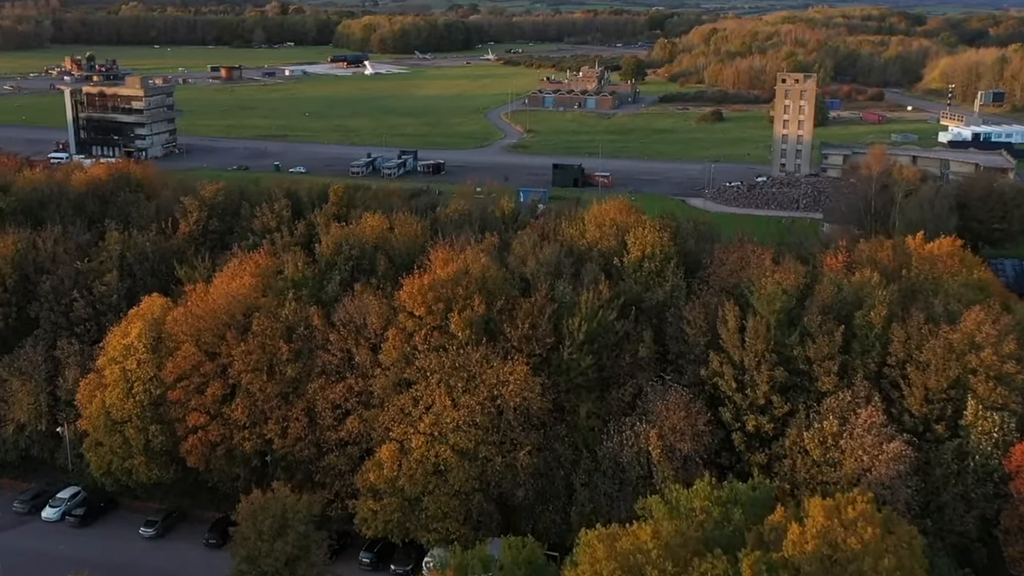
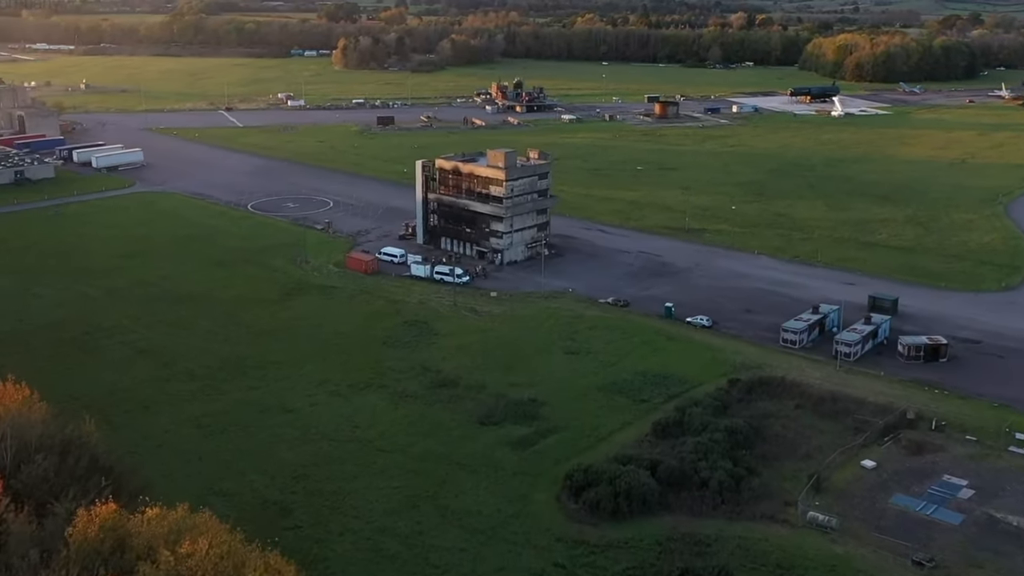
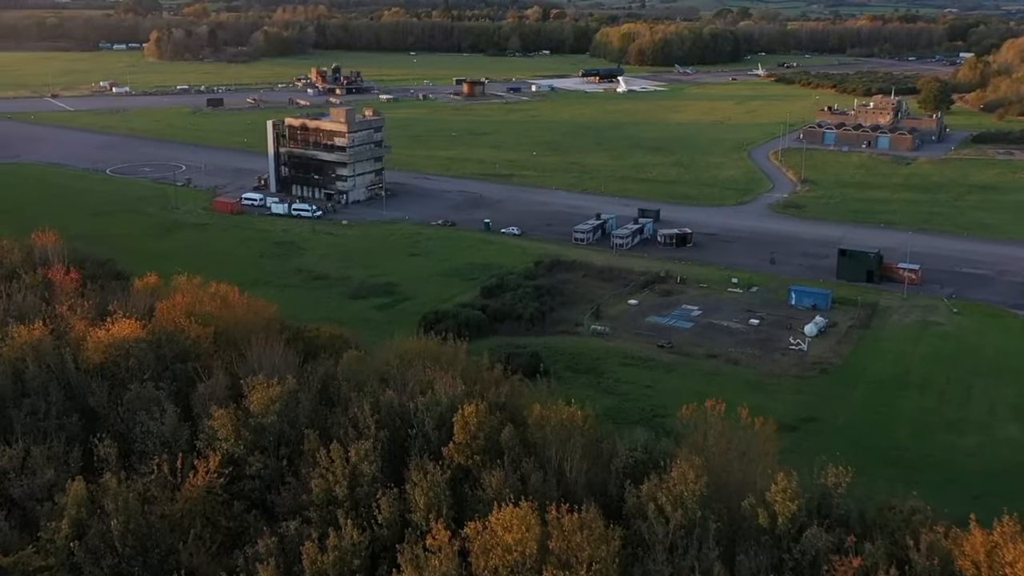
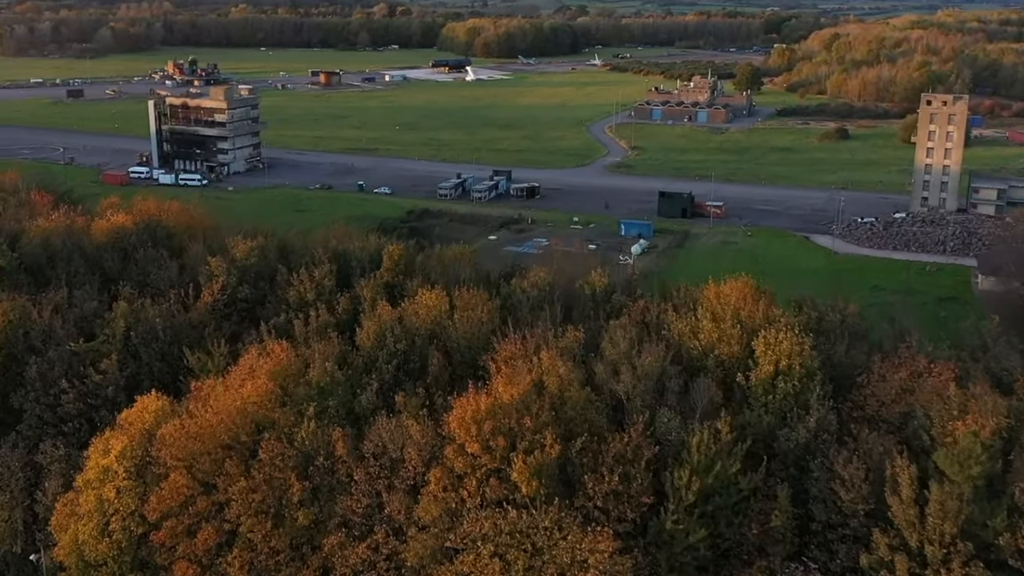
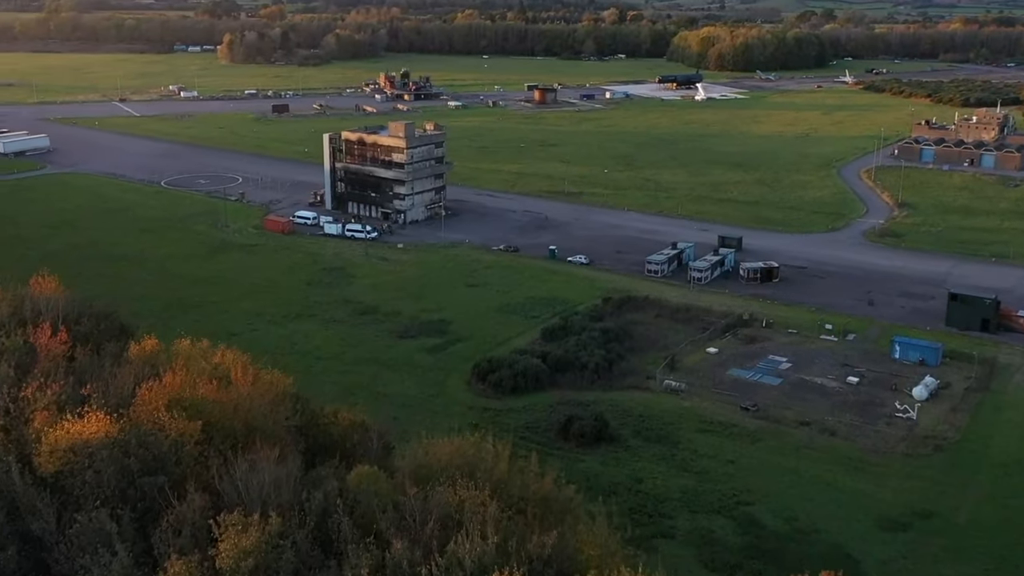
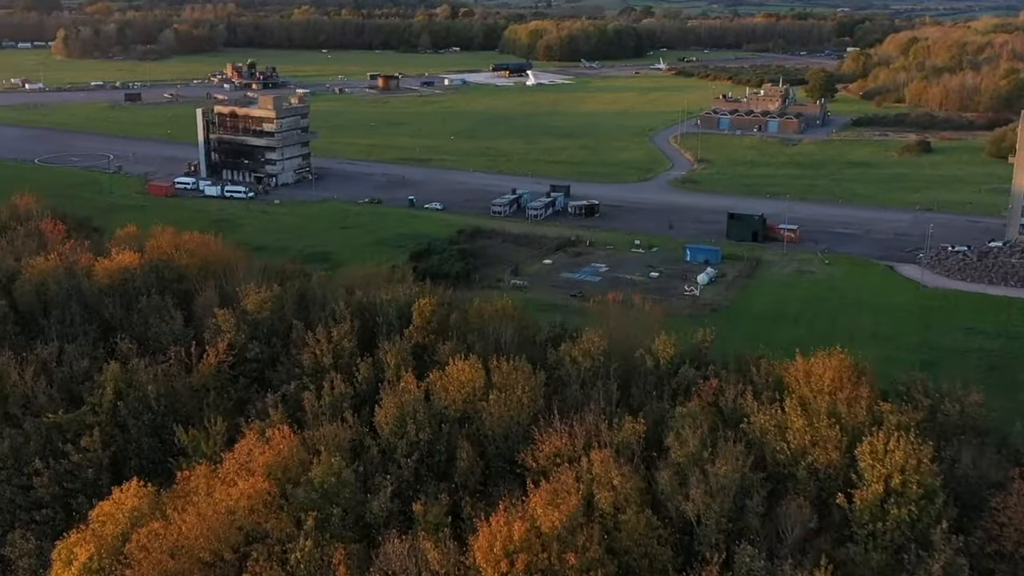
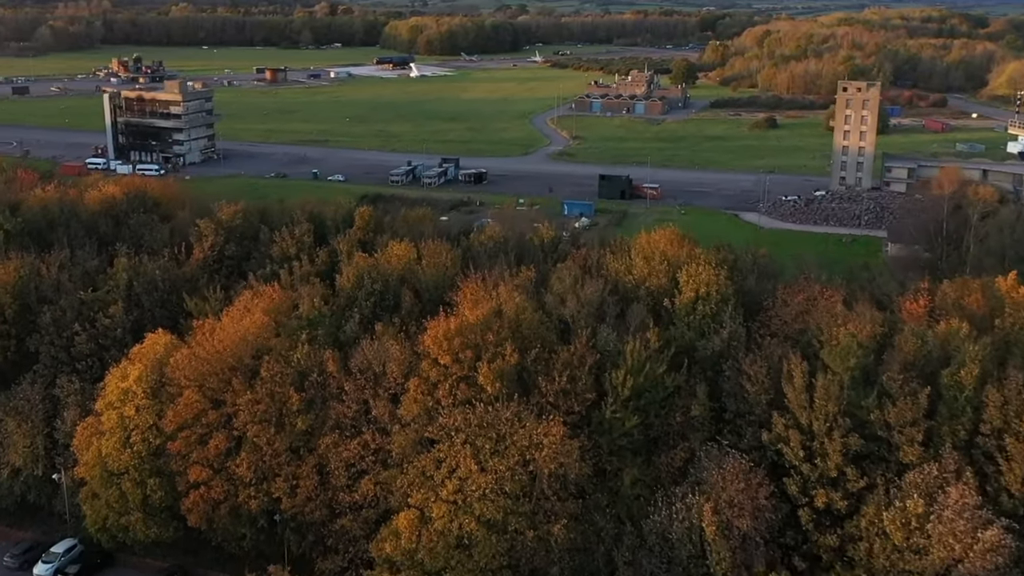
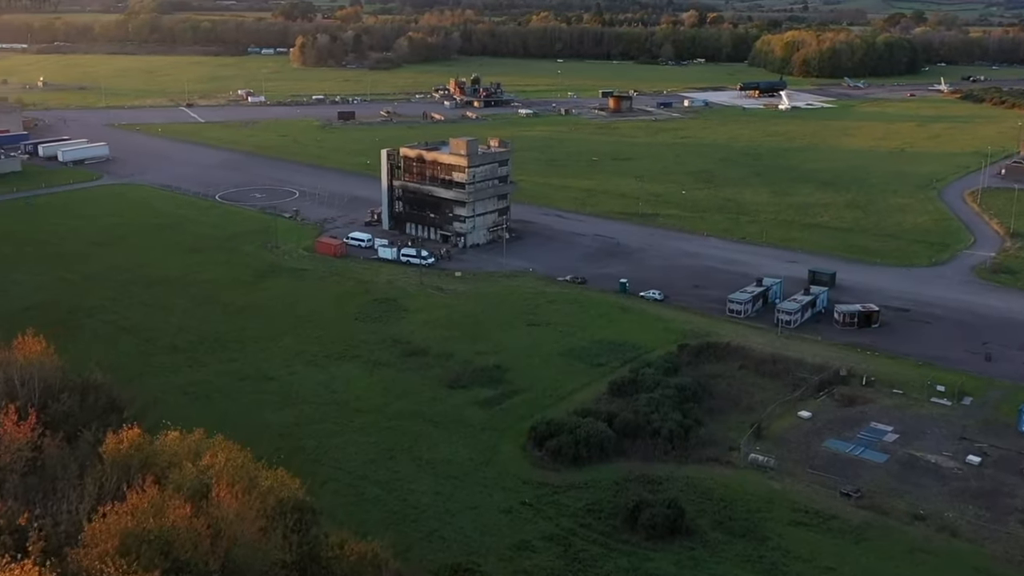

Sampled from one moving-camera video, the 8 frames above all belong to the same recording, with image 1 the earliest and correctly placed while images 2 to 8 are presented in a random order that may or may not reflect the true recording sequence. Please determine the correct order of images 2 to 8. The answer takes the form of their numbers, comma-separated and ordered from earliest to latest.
7, 4, 6, 3, 5, 8, 2
